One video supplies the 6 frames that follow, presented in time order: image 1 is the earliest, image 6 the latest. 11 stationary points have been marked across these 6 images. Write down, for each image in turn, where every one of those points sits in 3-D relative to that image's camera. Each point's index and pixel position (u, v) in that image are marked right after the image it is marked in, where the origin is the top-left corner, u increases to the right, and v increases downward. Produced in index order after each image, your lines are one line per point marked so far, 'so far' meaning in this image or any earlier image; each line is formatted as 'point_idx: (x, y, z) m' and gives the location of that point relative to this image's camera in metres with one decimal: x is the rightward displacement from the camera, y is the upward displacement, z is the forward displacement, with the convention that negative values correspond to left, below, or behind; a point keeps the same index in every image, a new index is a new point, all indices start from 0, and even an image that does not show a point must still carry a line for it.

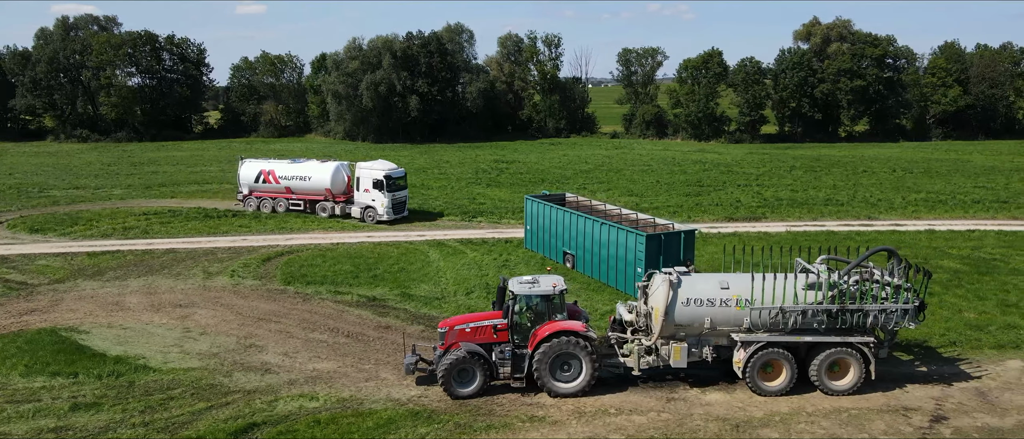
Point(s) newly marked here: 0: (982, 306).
0: (+12.0, -2.2, +18.3) m
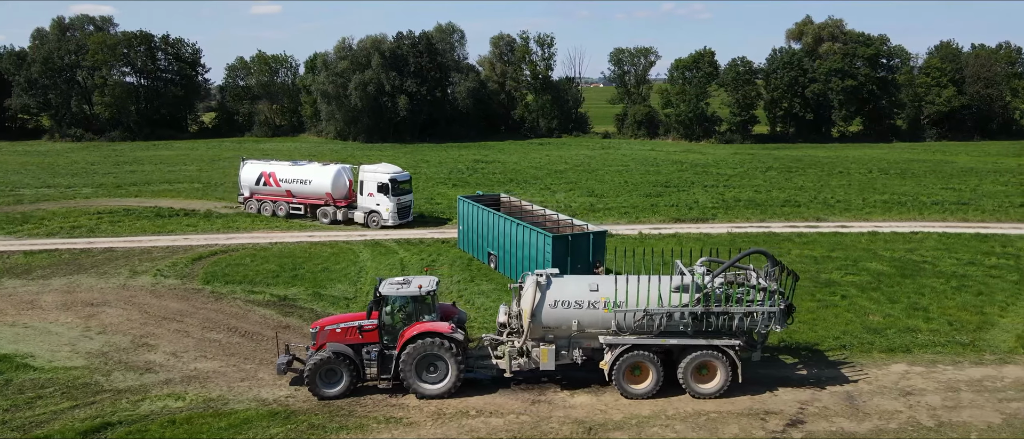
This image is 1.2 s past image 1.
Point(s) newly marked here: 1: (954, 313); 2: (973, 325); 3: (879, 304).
0: (+9.5, -2.3, +18.1) m
1: (+11.0, -2.4, +17.8) m
2: (+10.9, -2.5, +16.9) m
3: (+9.5, -2.2, +18.6) m
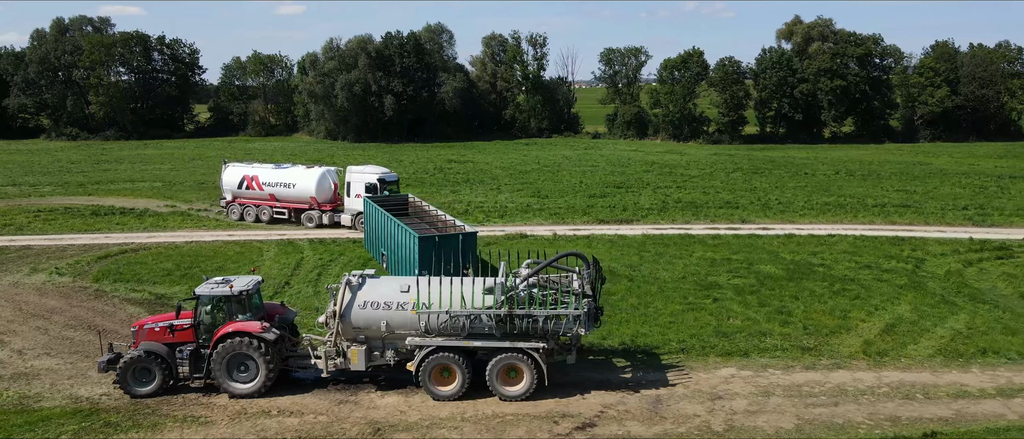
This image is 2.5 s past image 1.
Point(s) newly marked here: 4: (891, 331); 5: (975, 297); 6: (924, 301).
0: (+6.0, -2.4, +17.9) m
1: (+7.5, -2.4, +17.6) m
2: (+7.4, -2.6, +16.8) m
3: (+6.1, -2.3, +18.5) m
4: (+8.8, -2.6, +16.7) m
5: (+12.4, -2.1, +19.2) m
6: (+10.8, -2.2, +18.8) m
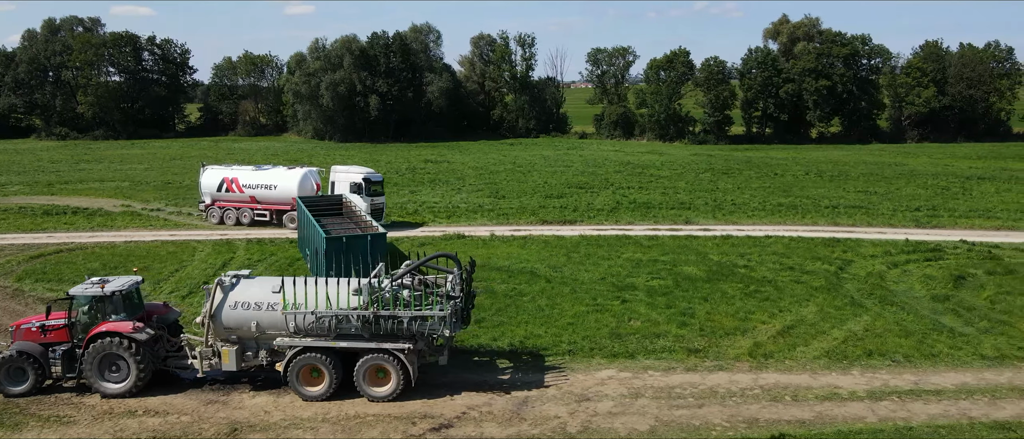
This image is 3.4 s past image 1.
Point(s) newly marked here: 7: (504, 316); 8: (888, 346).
0: (+3.6, -2.4, +17.9) m
1: (+5.1, -2.5, +17.6) m
2: (+4.9, -2.6, +16.7) m
3: (+3.6, -2.3, +18.4) m
4: (+6.4, -2.7, +16.7) m
5: (+10.0, -2.1, +19.1) m
6: (+8.4, -2.2, +18.8) m
7: (-0.2, -2.4, +17.9) m
8: (+8.2, -2.8, +15.7) m
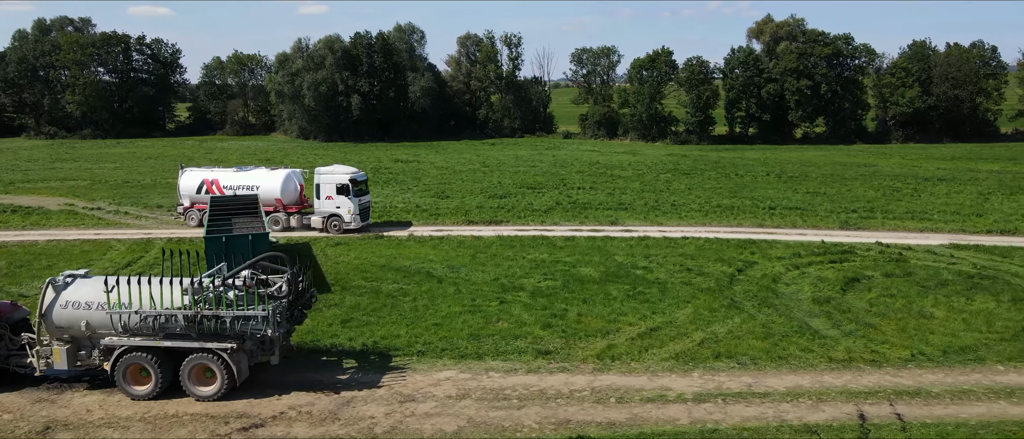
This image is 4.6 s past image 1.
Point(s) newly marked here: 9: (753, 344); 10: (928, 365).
0: (+0.4, -2.4, +17.9) m
1: (+1.8, -2.5, +17.5) m
2: (+1.7, -2.7, +16.7) m
3: (+0.4, -2.3, +18.4) m
4: (+3.2, -2.7, +16.7) m
5: (+6.8, -2.2, +19.1) m
6: (+5.2, -2.2, +18.7) m
7: (-3.5, -2.4, +17.9) m
8: (+5.0, -2.8, +15.7) m
9: (+5.4, -2.8, +15.9) m
10: (+8.6, -3.0, +14.8) m
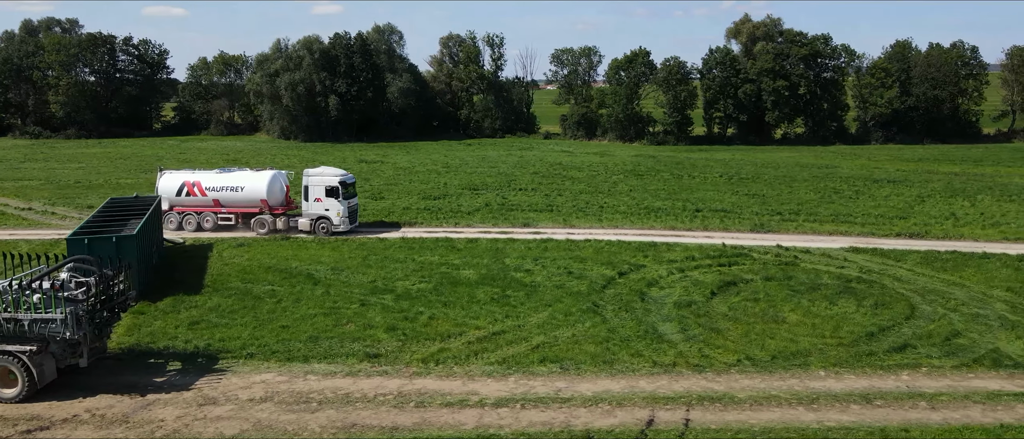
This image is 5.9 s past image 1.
0: (-3.3, -2.5, +17.9) m
1: (-1.9, -2.6, +17.5) m
2: (-2.0, -2.7, +16.7) m
3: (-3.3, -2.4, +18.4) m
4: (-0.5, -2.8, +16.6) m
5: (+3.1, -2.3, +19.0) m
6: (+1.5, -2.3, +18.6) m
7: (-7.1, -2.5, +18.0) m
8: (+1.3, -2.9, +15.6) m
9: (+1.7, -2.9, +15.8) m
10: (+4.9, -3.1, +14.7) m
